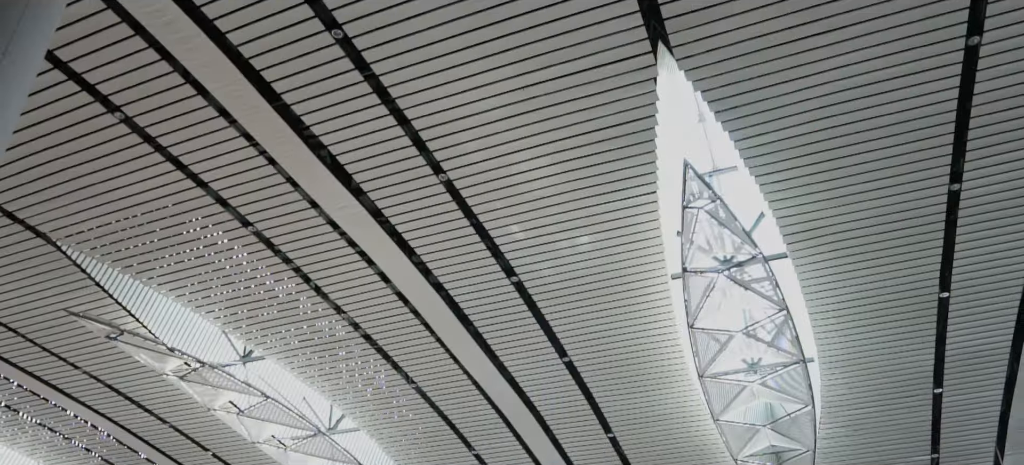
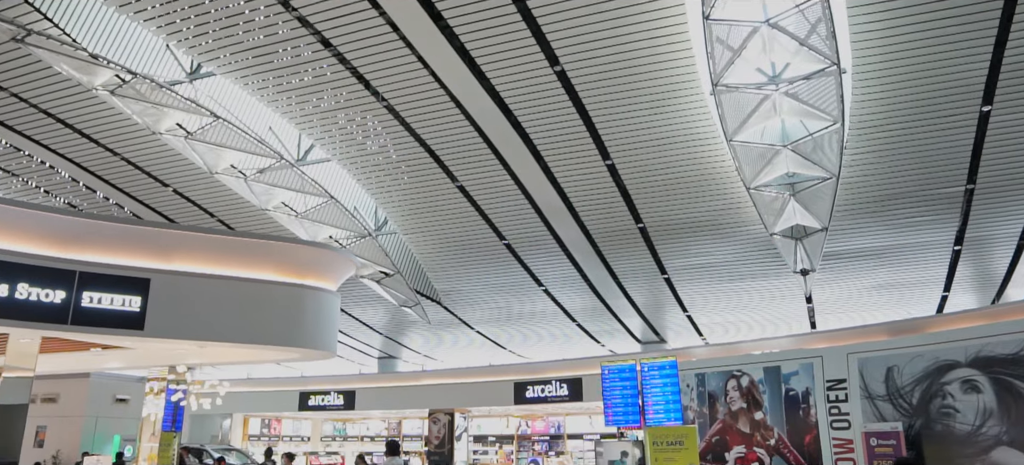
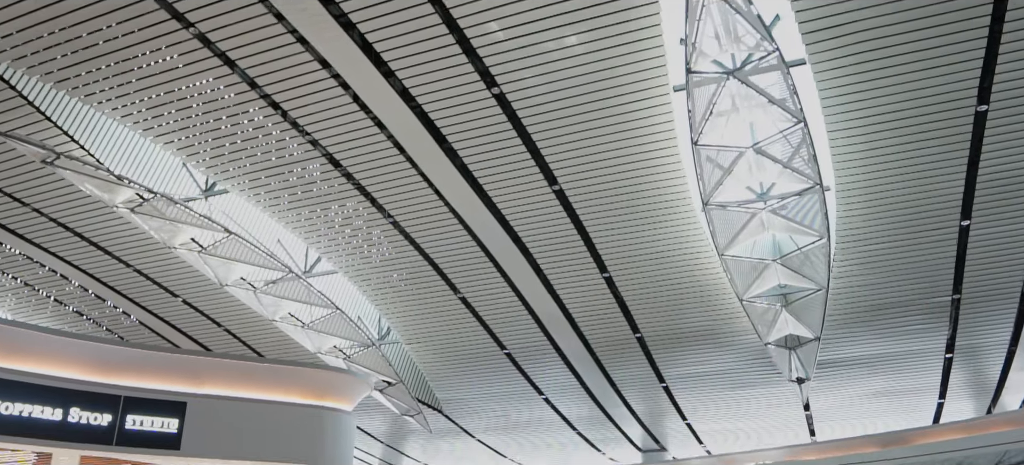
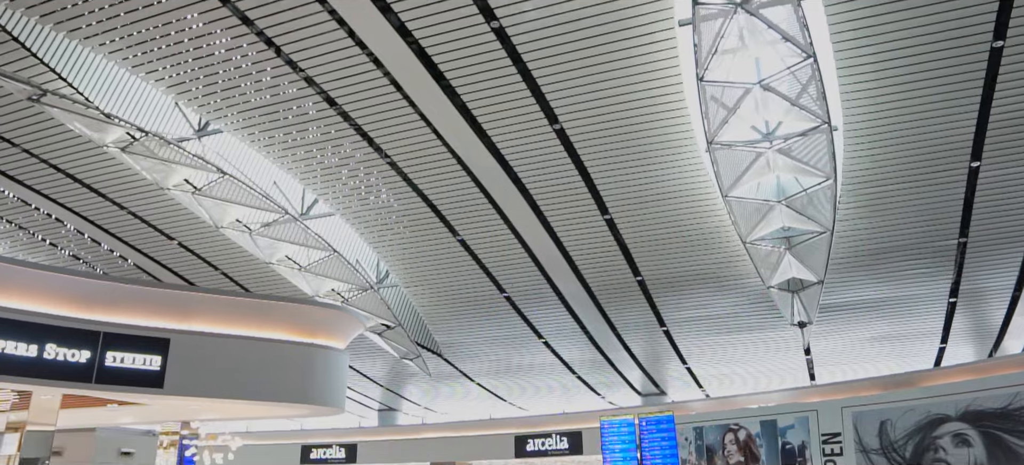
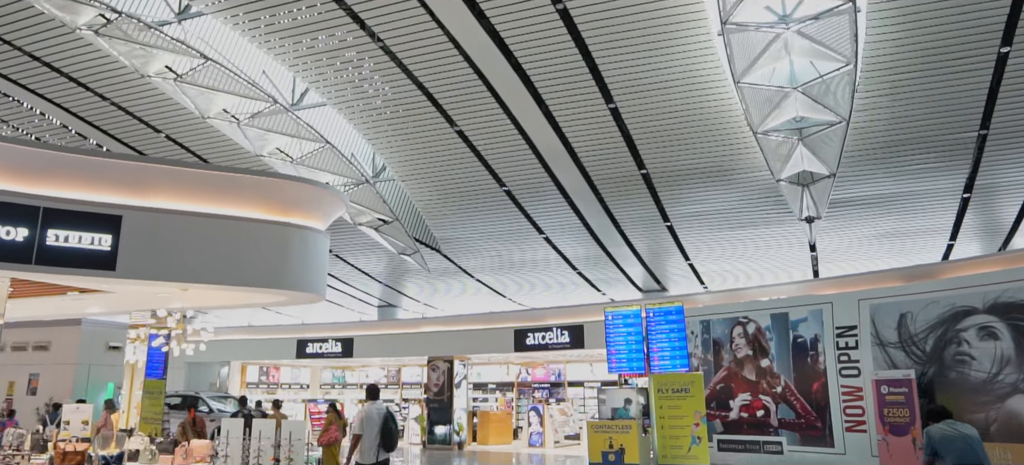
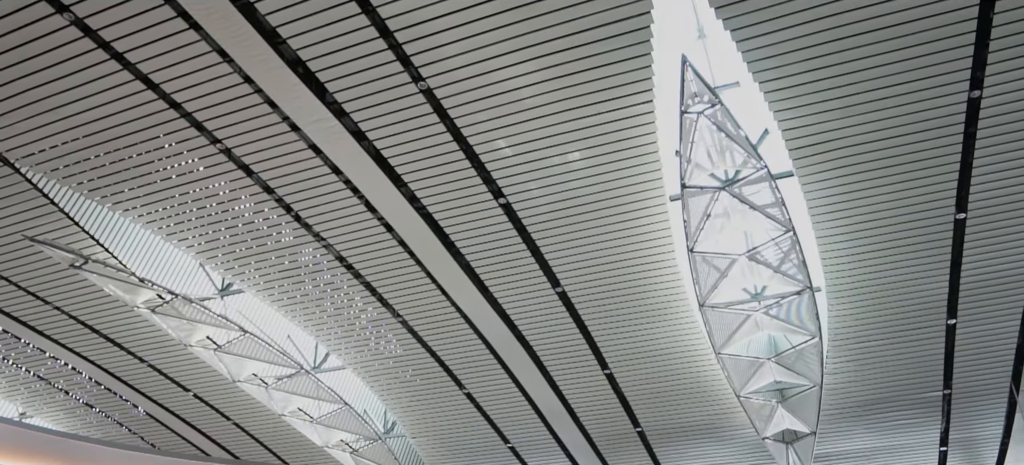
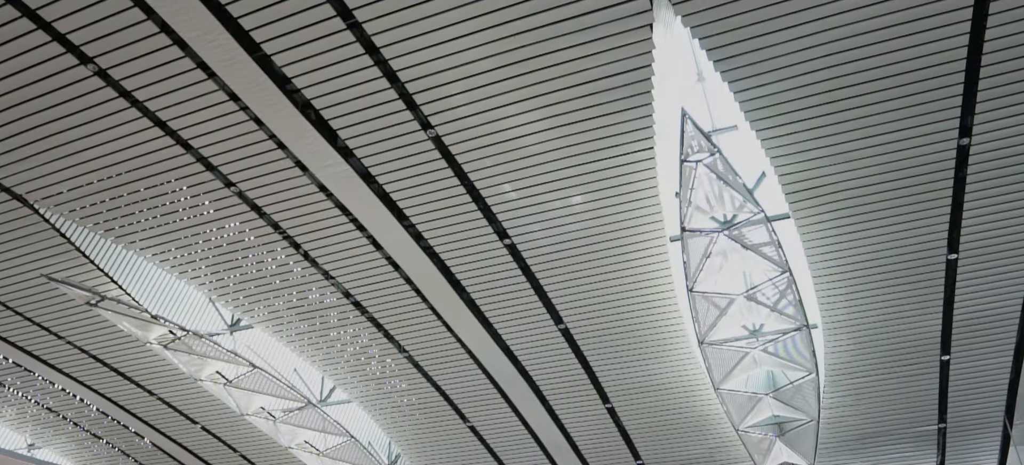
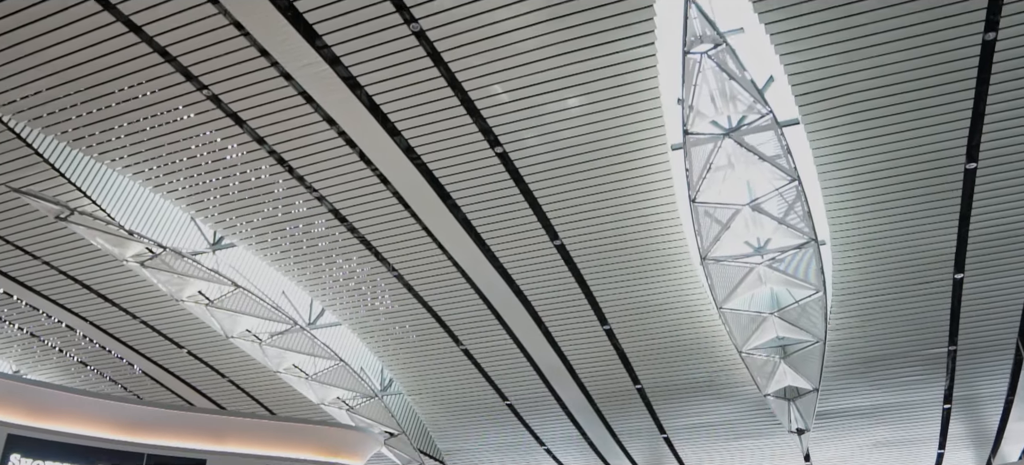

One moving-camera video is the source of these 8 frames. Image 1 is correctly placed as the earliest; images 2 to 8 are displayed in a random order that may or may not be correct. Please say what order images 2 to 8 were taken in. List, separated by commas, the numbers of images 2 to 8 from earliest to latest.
7, 6, 8, 3, 4, 2, 5
